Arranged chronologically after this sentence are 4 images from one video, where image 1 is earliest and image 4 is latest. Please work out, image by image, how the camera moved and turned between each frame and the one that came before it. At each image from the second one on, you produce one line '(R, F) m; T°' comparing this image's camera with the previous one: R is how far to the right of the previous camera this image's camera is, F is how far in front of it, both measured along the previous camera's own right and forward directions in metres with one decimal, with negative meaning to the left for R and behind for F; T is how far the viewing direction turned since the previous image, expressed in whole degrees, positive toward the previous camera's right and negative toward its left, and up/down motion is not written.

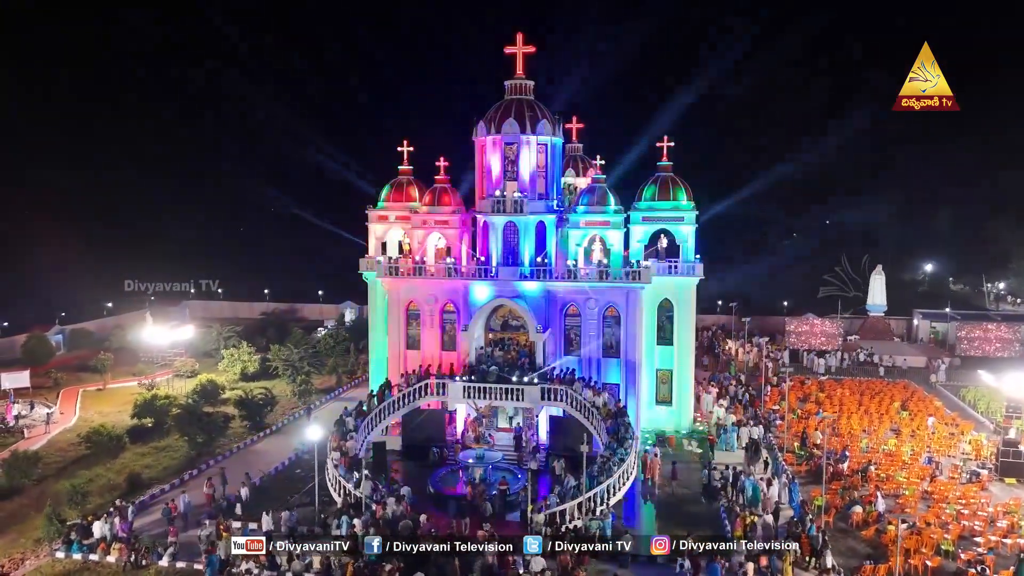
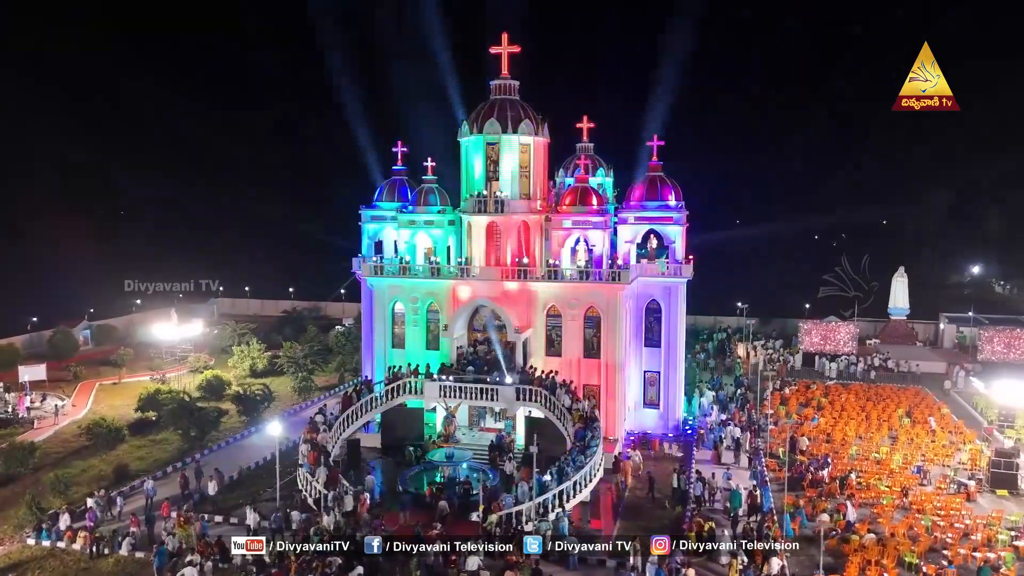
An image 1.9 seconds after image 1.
(+2.7, +0.1) m; -4°
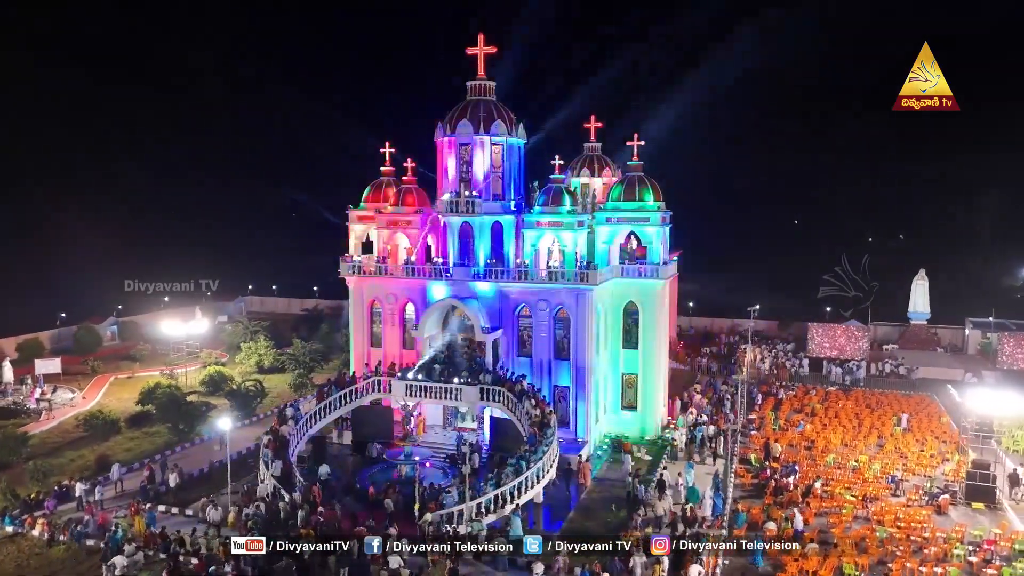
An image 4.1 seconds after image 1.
(+3.3, +0.1) m; -4°
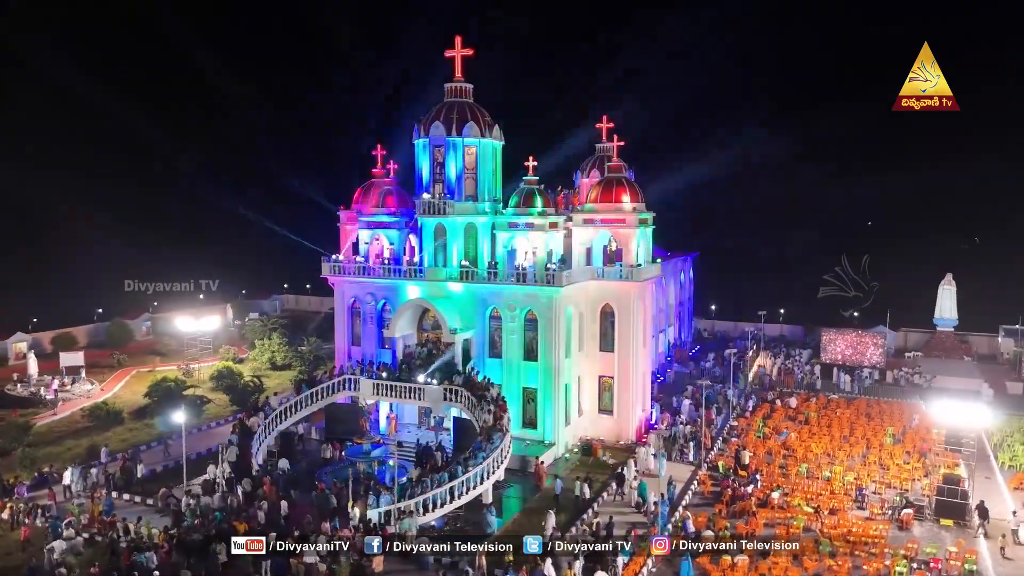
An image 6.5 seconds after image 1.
(+3.7, +0.1) m; -5°
